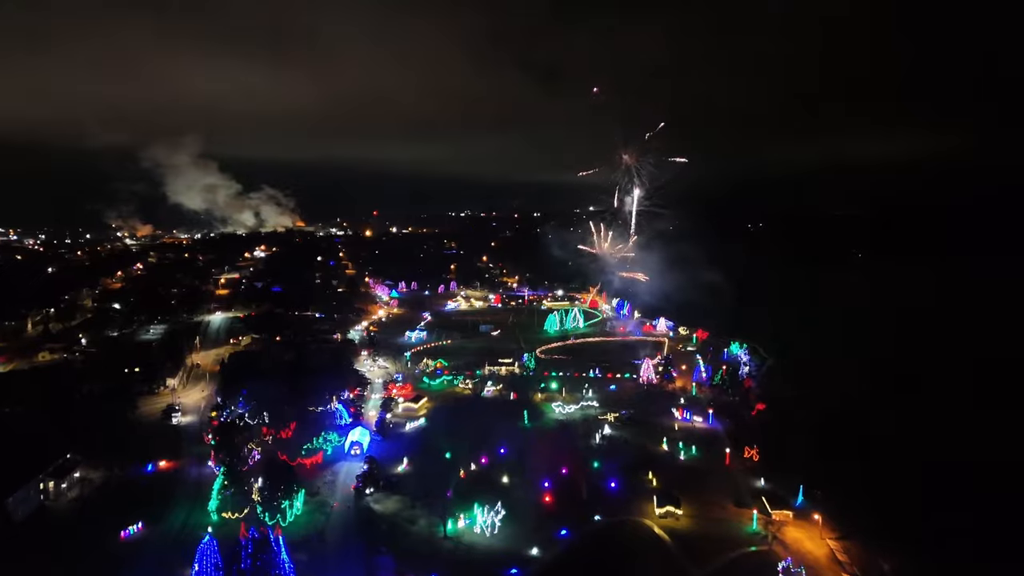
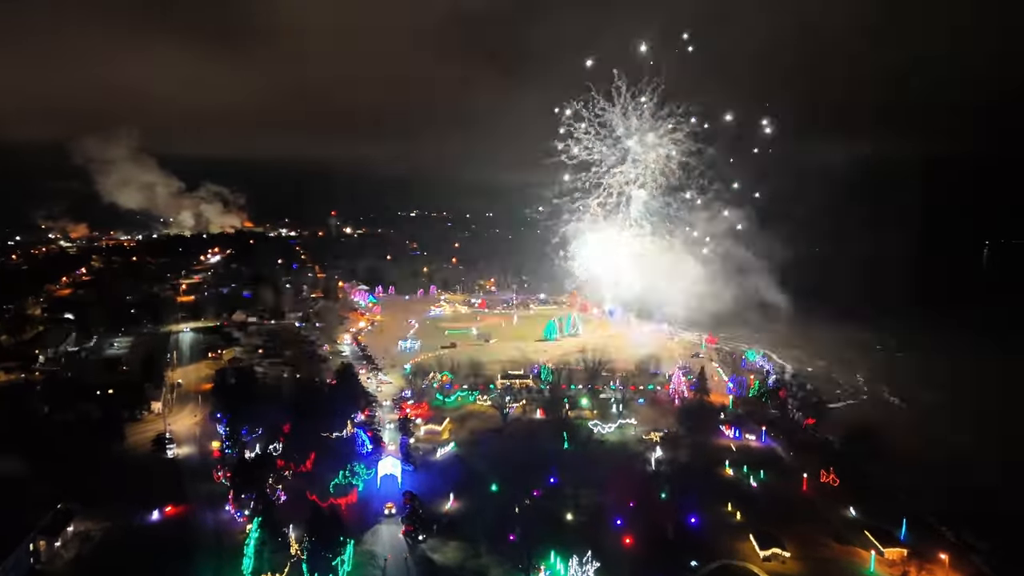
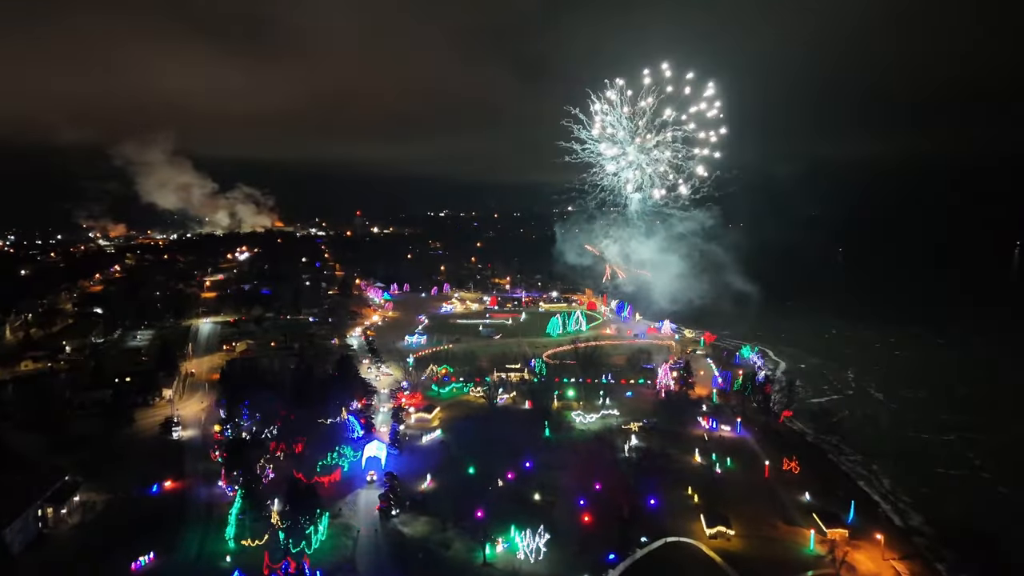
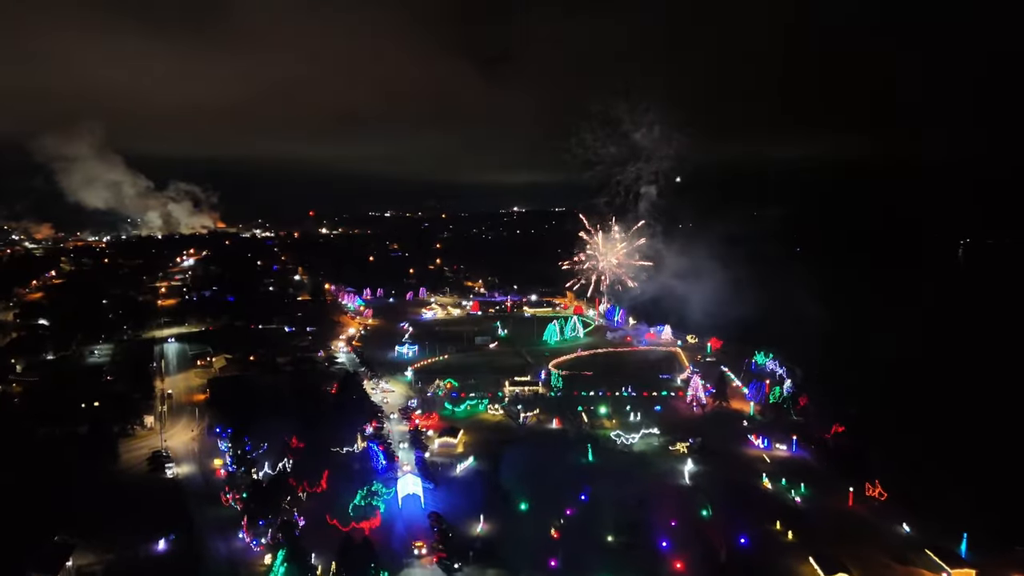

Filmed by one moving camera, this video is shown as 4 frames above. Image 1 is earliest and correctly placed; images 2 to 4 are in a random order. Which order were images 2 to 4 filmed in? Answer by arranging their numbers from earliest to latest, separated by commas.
3, 2, 4
